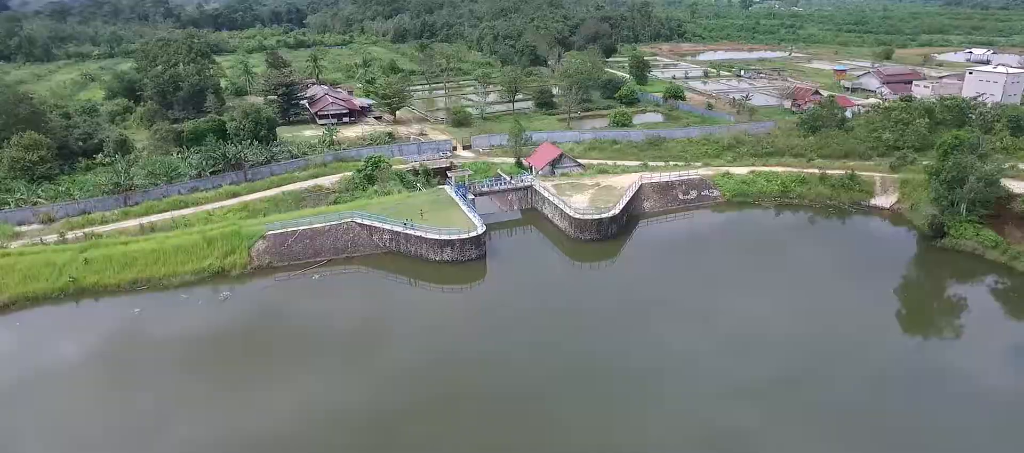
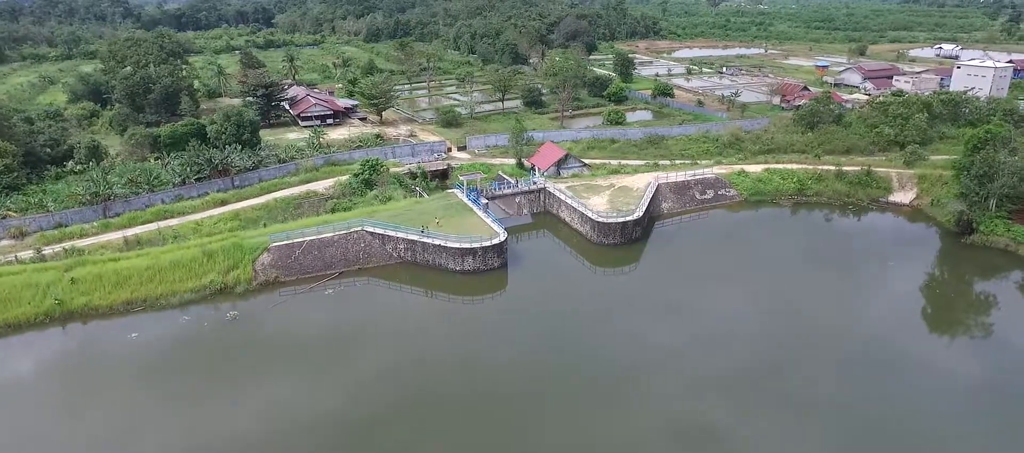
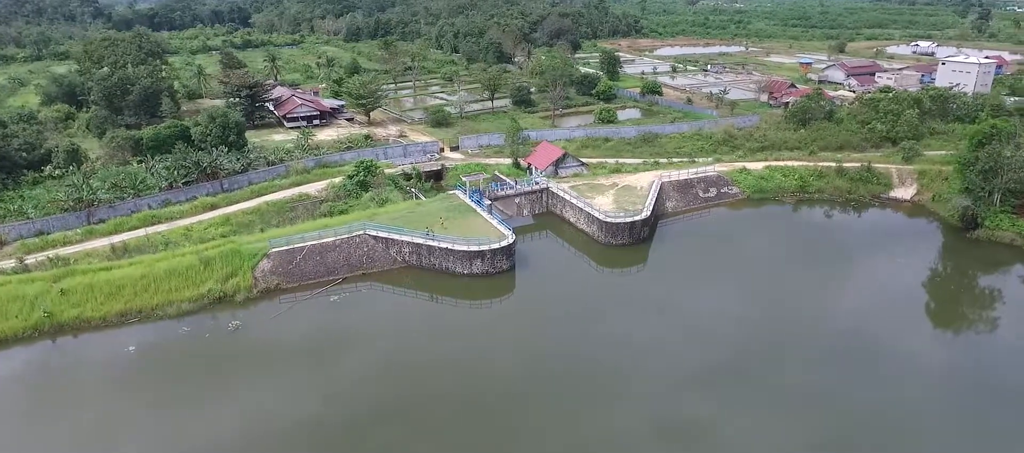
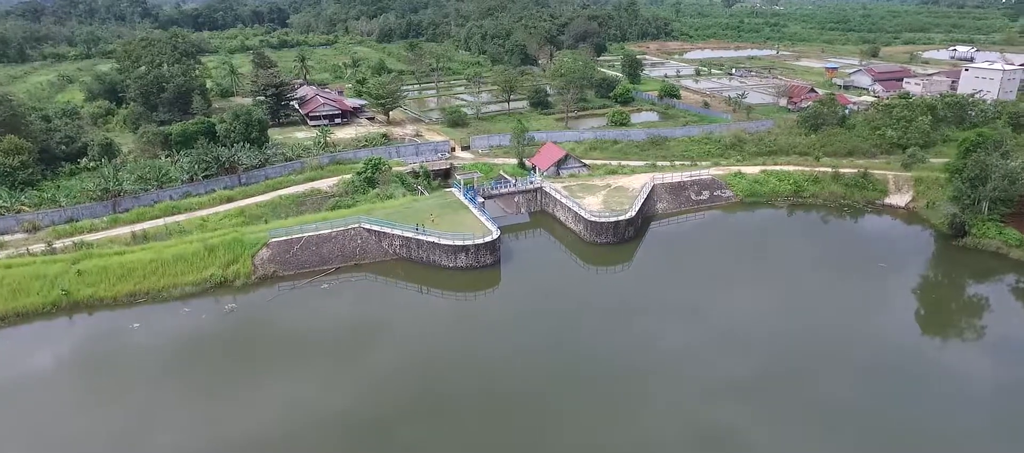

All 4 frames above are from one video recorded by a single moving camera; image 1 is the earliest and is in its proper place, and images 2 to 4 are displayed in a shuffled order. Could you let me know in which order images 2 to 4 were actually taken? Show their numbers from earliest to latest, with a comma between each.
4, 2, 3
